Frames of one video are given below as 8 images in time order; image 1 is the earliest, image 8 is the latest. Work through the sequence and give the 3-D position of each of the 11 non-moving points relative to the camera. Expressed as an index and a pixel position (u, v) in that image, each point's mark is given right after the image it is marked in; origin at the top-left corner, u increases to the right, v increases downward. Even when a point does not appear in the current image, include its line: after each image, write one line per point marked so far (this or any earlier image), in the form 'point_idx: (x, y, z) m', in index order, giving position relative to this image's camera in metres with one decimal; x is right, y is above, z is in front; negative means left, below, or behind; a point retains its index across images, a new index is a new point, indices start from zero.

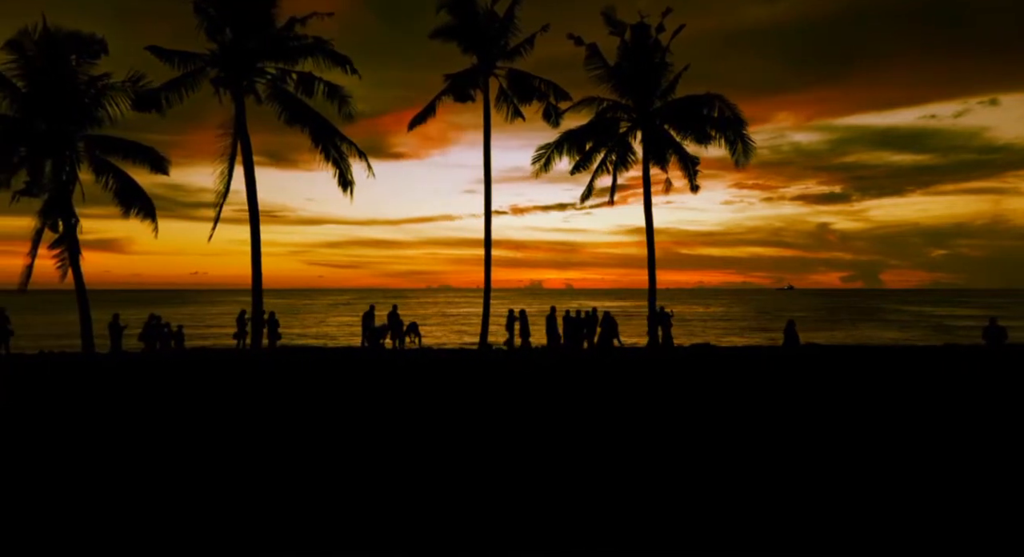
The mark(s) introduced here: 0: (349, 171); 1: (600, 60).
0: (-3.7, +2.5, +15.1) m
1: (+2.2, +5.4, +16.2) m
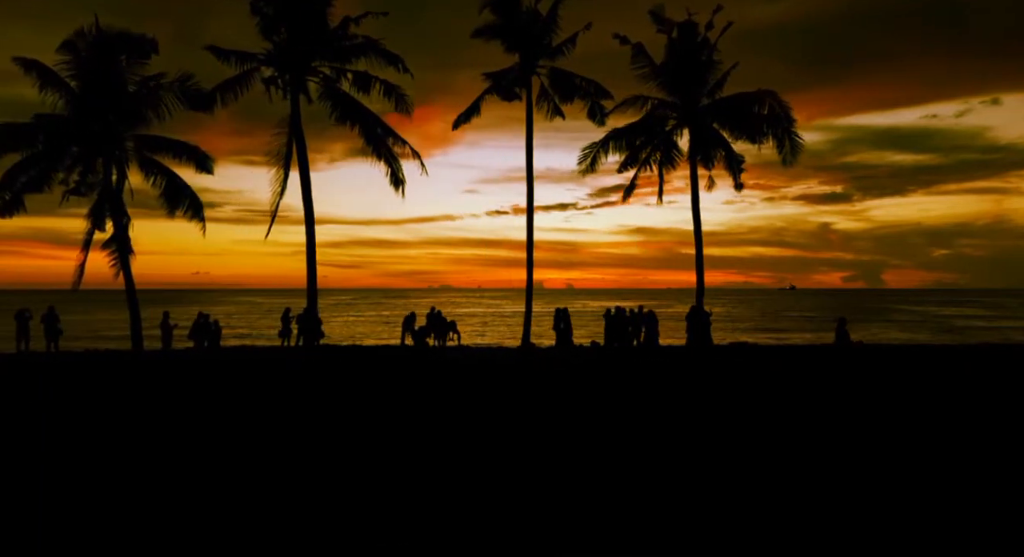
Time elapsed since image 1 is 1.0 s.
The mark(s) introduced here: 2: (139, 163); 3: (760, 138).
0: (-2.6, +2.5, +15.1) m
1: (+3.4, +5.5, +16.1) m
2: (-9.7, +3.0, +17.1) m
3: (+5.8, +3.3, +15.1) m
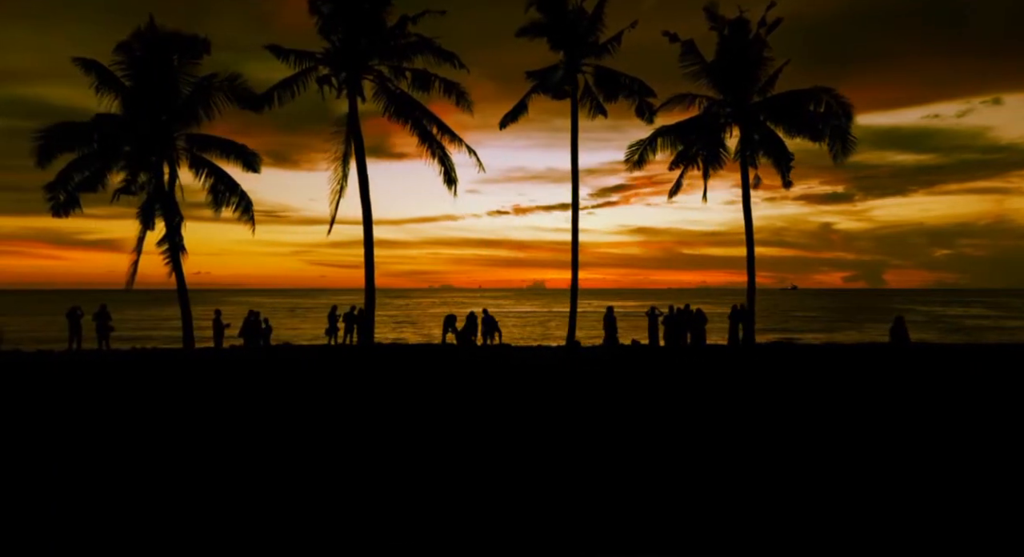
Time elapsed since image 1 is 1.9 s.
0: (-1.4, +2.6, +15.2) m
1: (+4.6, +5.5, +16.1) m
2: (-8.5, +3.1, +17.2) m
3: (+7.0, +3.3, +15.0) m
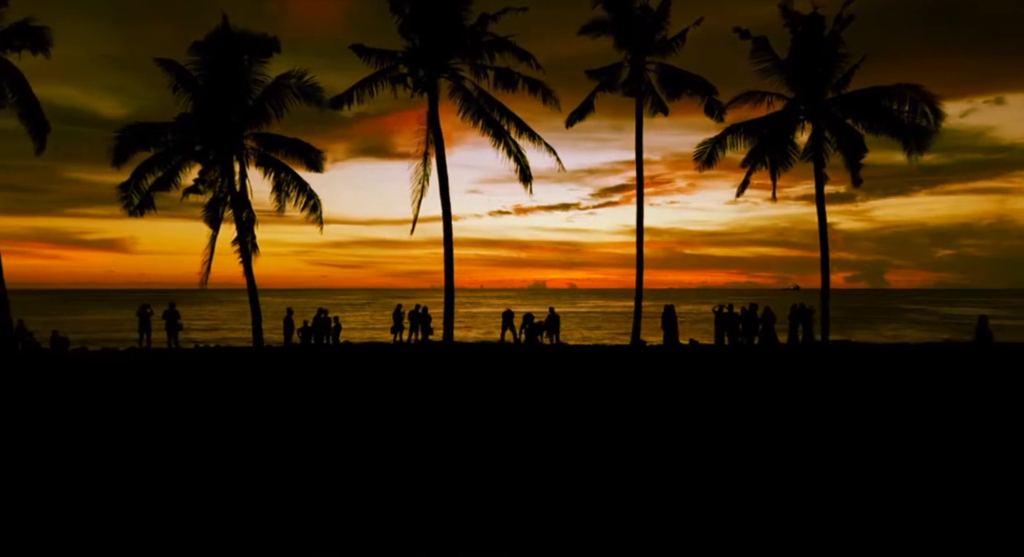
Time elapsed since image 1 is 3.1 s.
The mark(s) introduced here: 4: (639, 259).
0: (+0.3, +2.6, +15.1) m
1: (+6.3, +5.5, +16.0) m
2: (-6.7, +3.1, +17.3) m
3: (+8.7, +3.3, +14.8) m
4: (+3.5, +0.5, +17.9) m
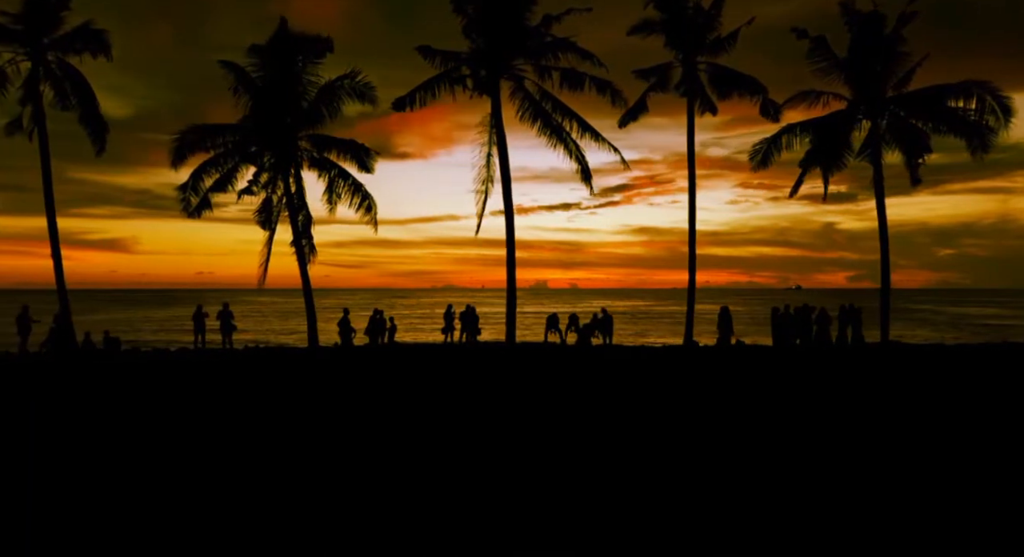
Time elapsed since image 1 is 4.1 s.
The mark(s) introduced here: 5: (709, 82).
0: (+1.7, +2.6, +15.1) m
1: (+7.7, +5.5, +15.8) m
2: (-5.3, +3.1, +17.4) m
3: (+10.0, +3.3, +14.7) m
4: (+4.9, +0.5, +17.8) m
5: (+5.5, +5.5, +18.2) m
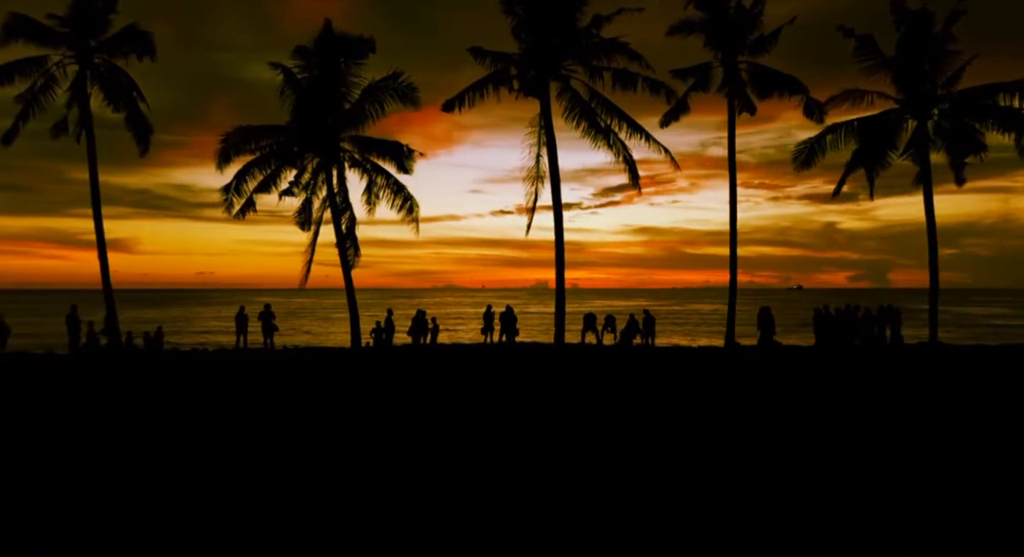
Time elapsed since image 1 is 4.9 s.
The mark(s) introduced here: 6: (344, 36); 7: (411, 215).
0: (+2.7, +2.6, +15.1) m
1: (+8.7, +5.5, +15.7) m
2: (-4.2, +3.1, +17.5) m
3: (+11.1, +3.3, +14.5) m
4: (+5.9, +0.5, +17.7) m
5: (+6.6, +5.5, +18.1) m
6: (-4.3, +6.2, +16.7) m
7: (-2.7, +1.7, +17.5) m
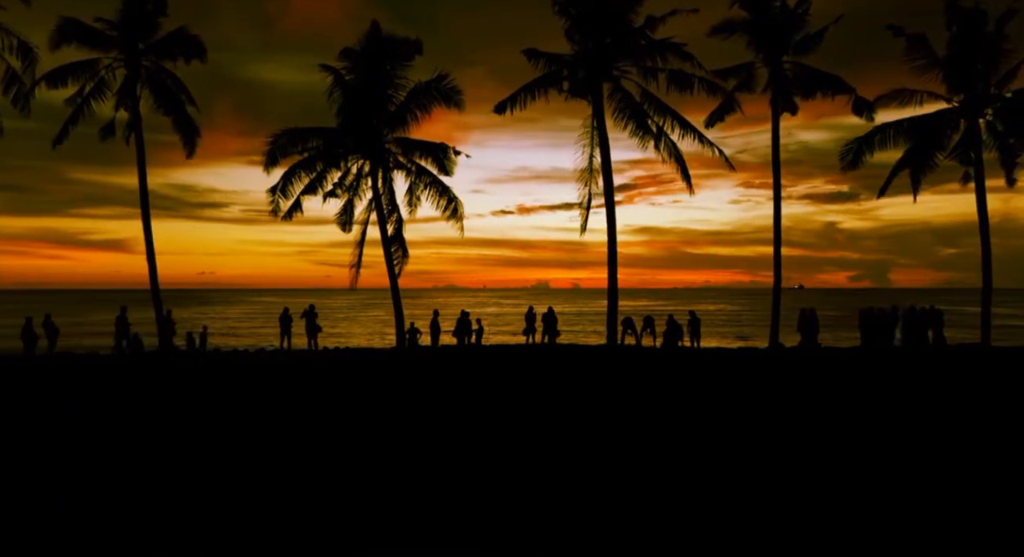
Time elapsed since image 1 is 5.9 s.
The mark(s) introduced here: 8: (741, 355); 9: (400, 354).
0: (+3.9, +2.5, +15.0) m
1: (+9.9, +5.5, +15.6) m
2: (-3.1, +3.0, +17.5) m
3: (+12.2, +3.3, +14.3) m
4: (+7.1, +0.5, +17.6) m
5: (+7.8, +5.4, +18.0) m
6: (-3.1, +6.2, +16.8) m
7: (-1.6, +1.6, +17.6) m
8: (+6.7, -2.2, +19.0) m
9: (-3.4, -2.2, +19.6) m
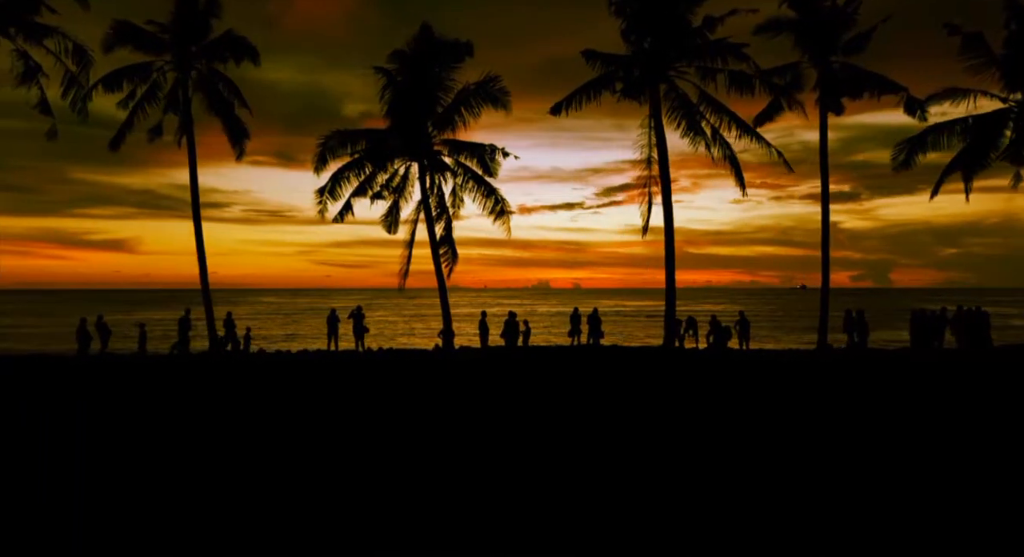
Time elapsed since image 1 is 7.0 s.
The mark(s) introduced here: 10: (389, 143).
0: (+5.1, +2.5, +14.9) m
1: (+11.1, +5.4, +15.4) m
2: (-1.8, +3.0, +17.5) m
3: (+13.4, +3.2, +14.1) m
4: (+8.4, +0.4, +17.5) m
5: (+9.0, +5.4, +17.8) m
6: (-1.9, +6.1, +16.8) m
7: (-0.3, +1.6, +17.5) m
8: (+7.9, -2.3, +18.9) m
9: (-2.2, -2.3, +19.6) m
10: (-3.2, +3.3, +16.9) m
